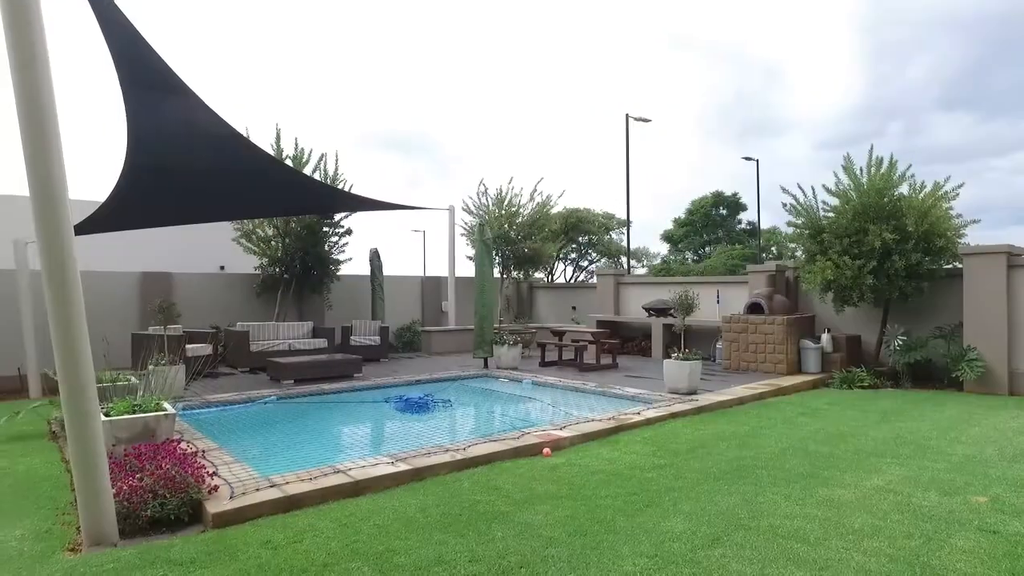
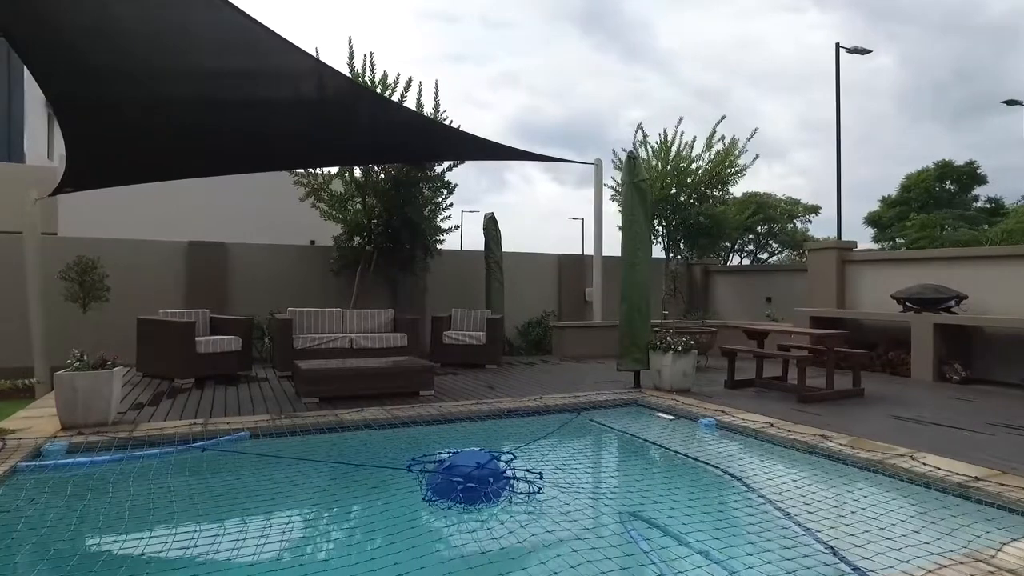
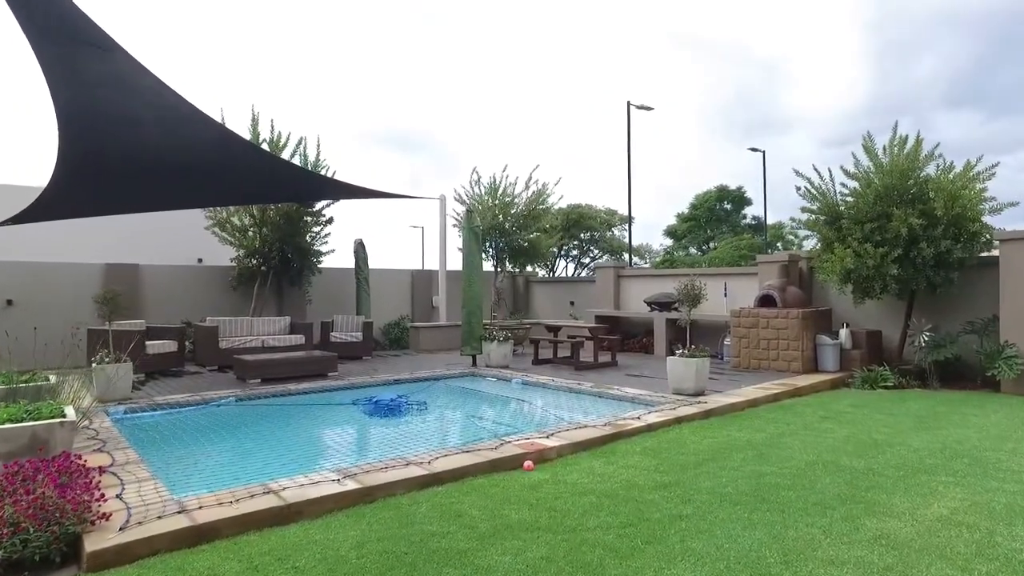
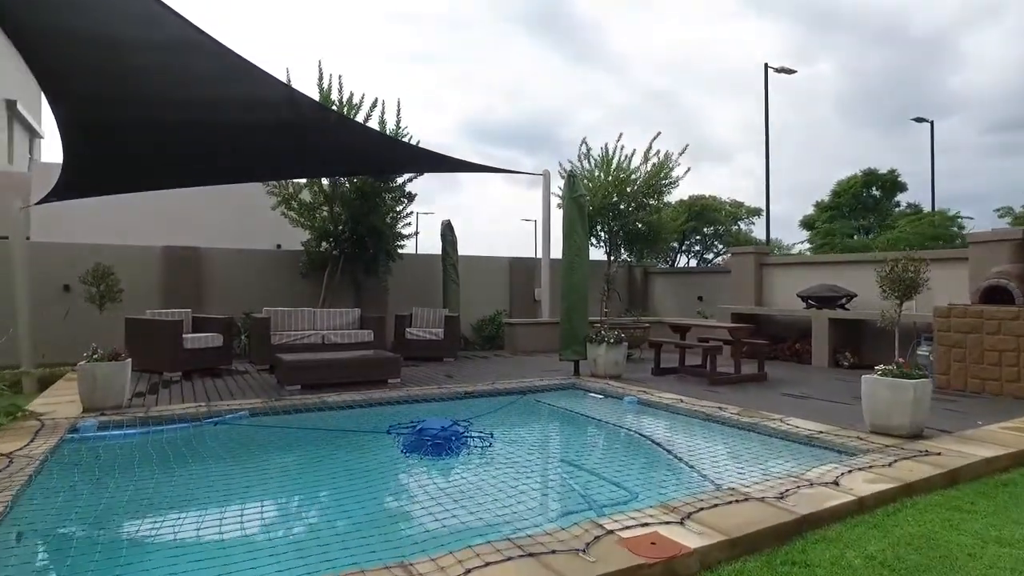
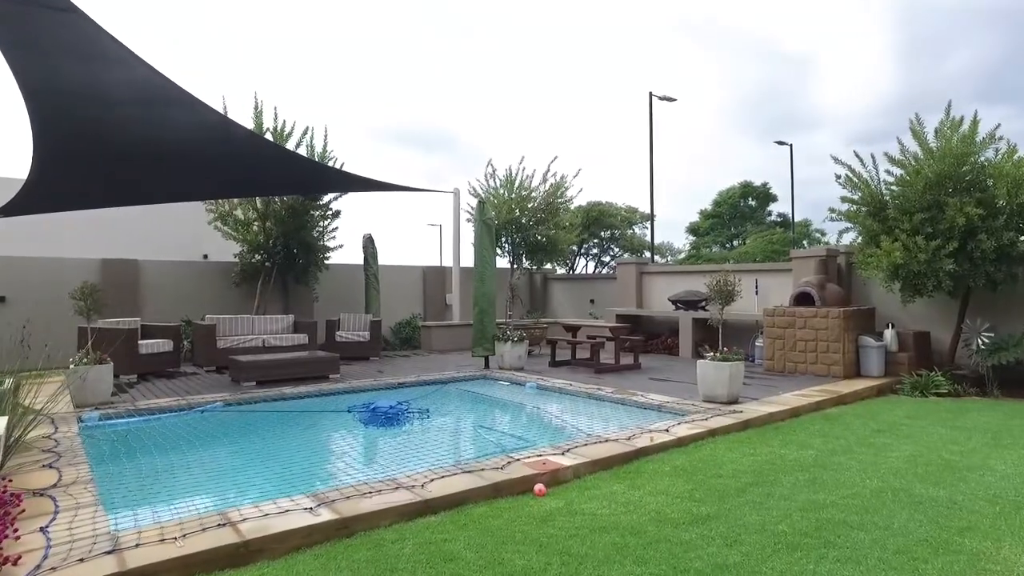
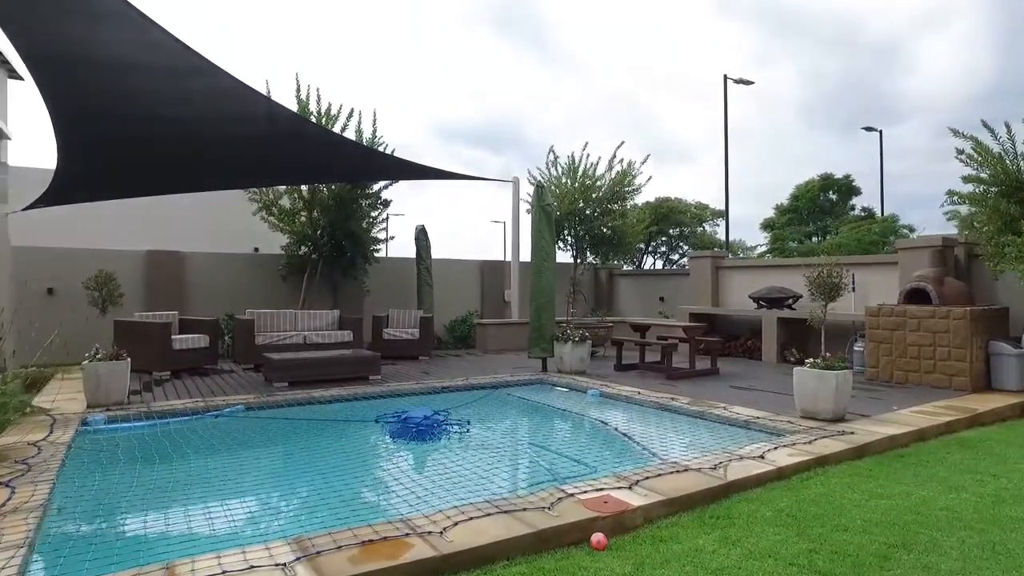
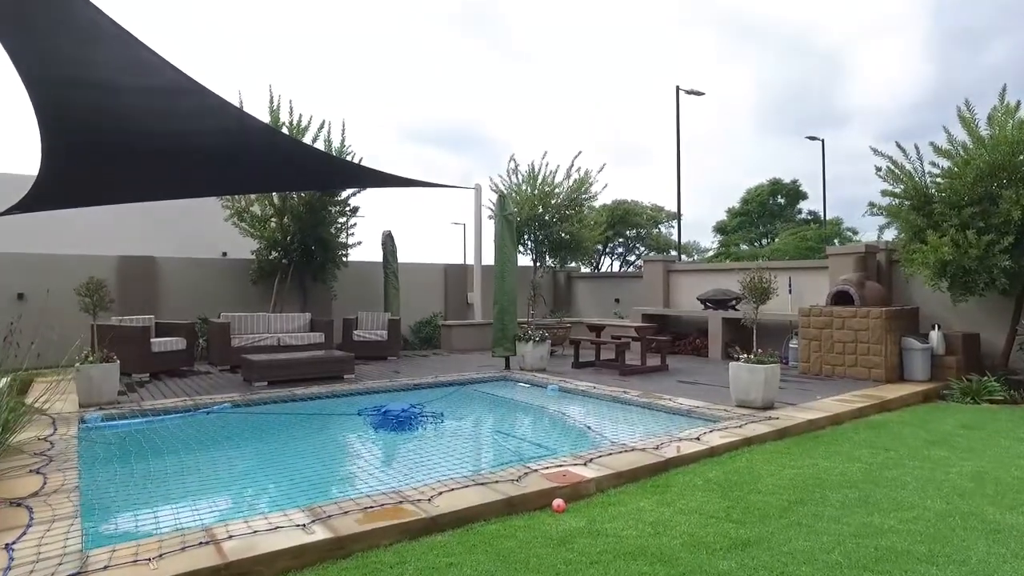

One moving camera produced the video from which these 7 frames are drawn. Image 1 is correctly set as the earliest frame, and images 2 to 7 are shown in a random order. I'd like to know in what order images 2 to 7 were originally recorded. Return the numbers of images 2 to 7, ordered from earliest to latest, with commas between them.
3, 5, 7, 6, 4, 2
